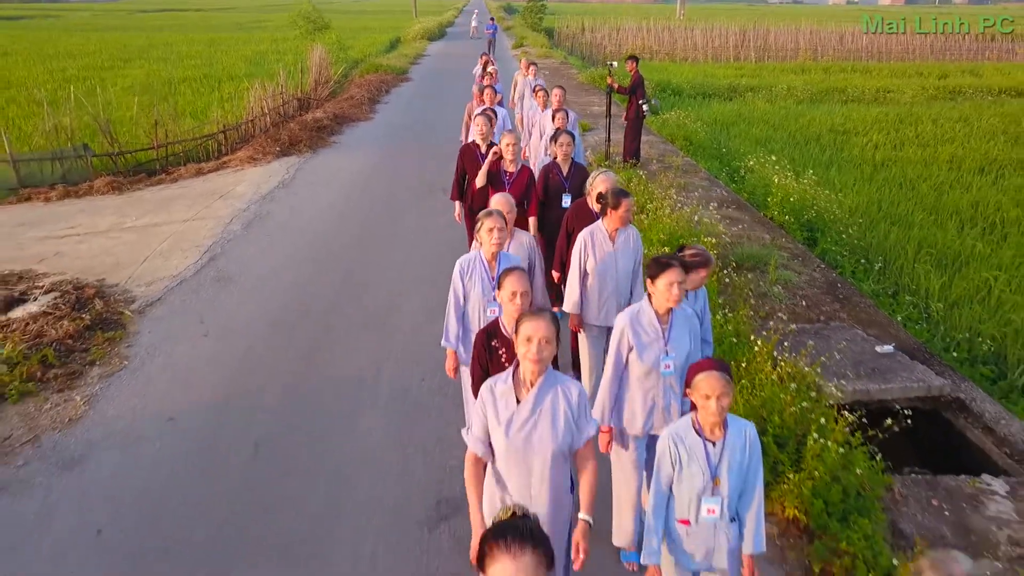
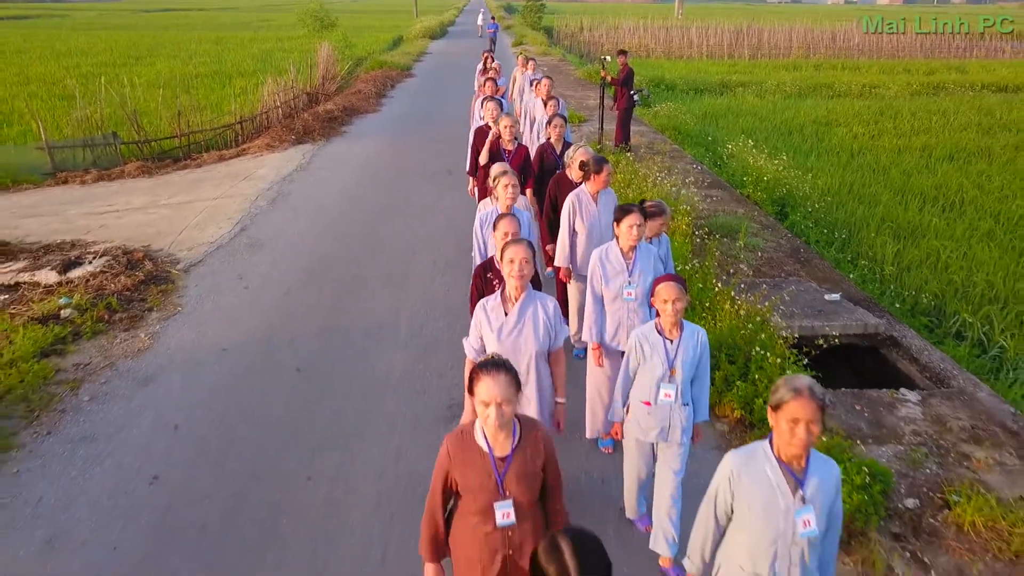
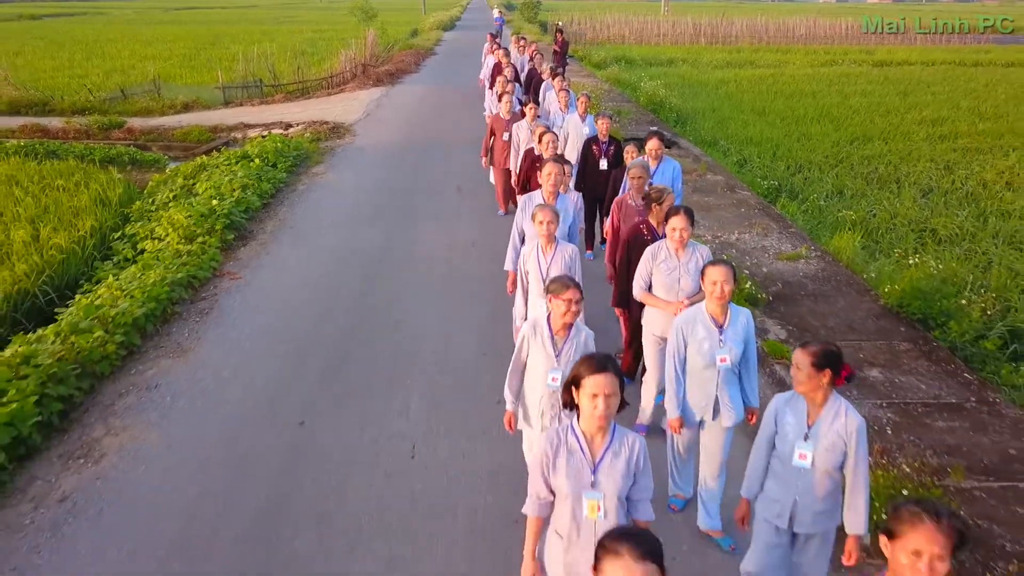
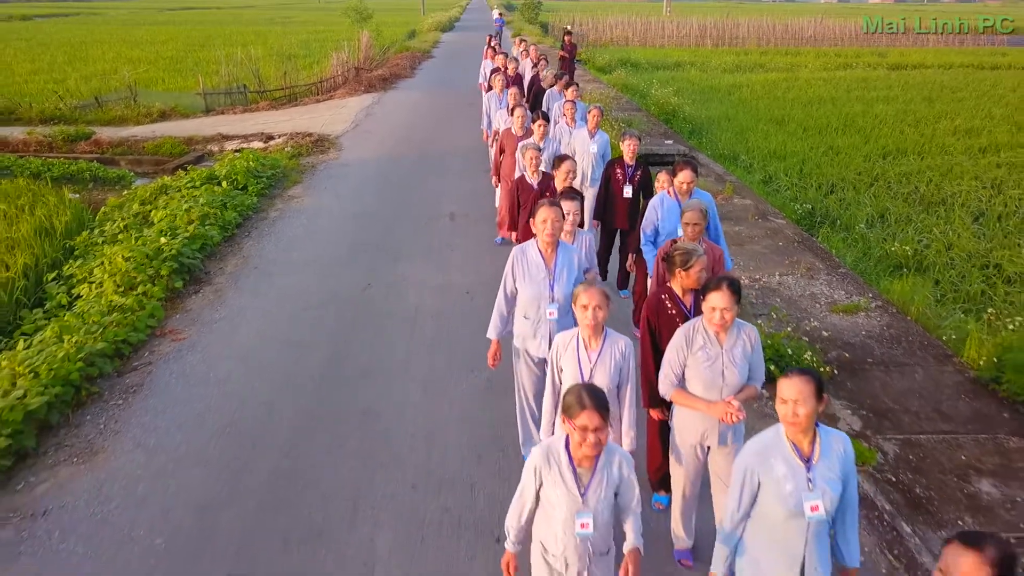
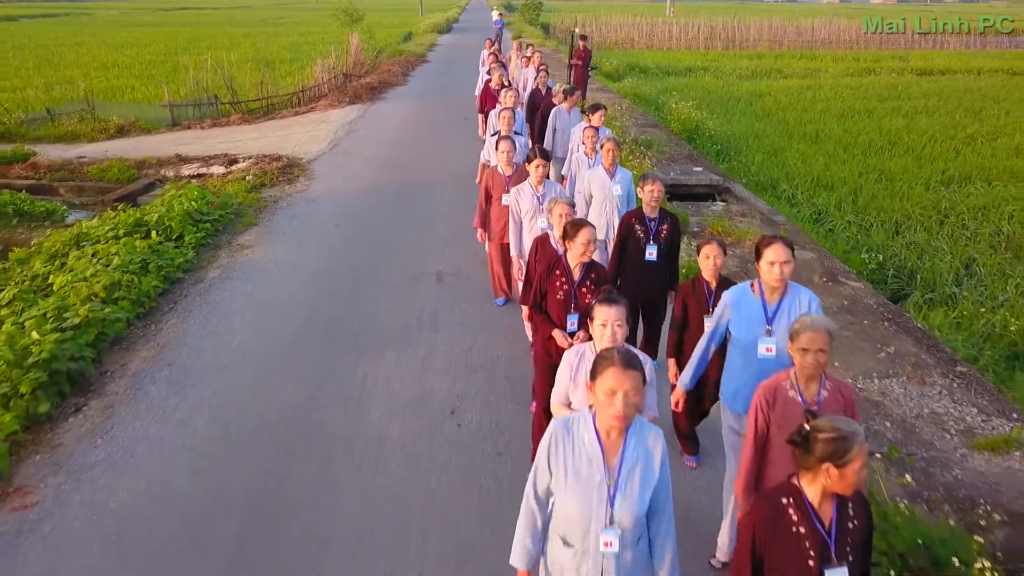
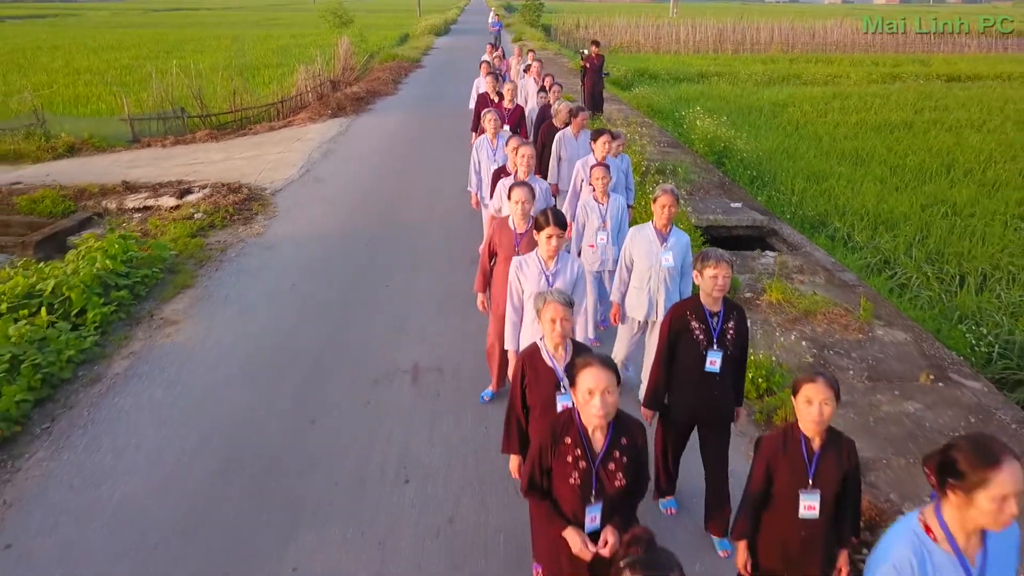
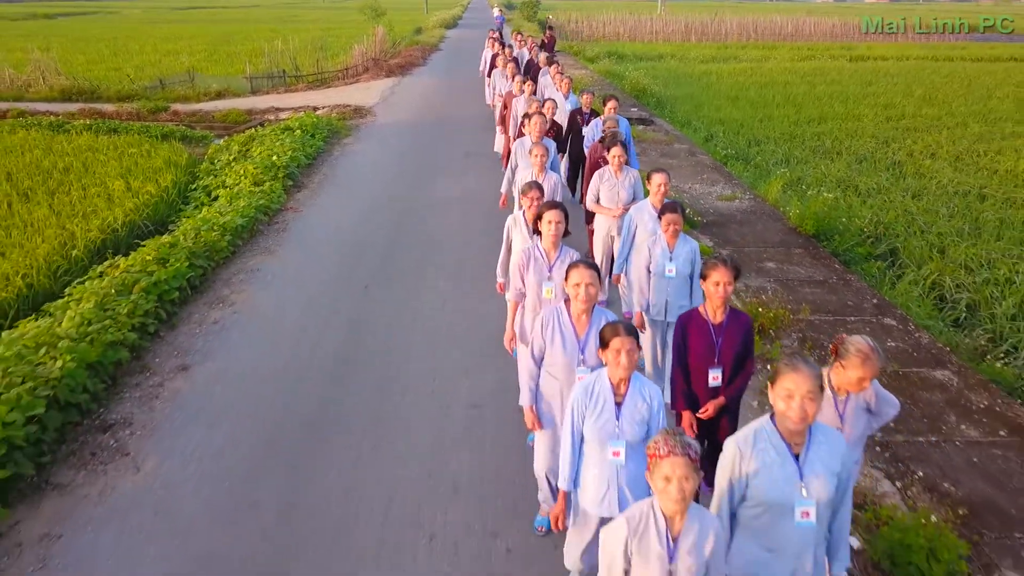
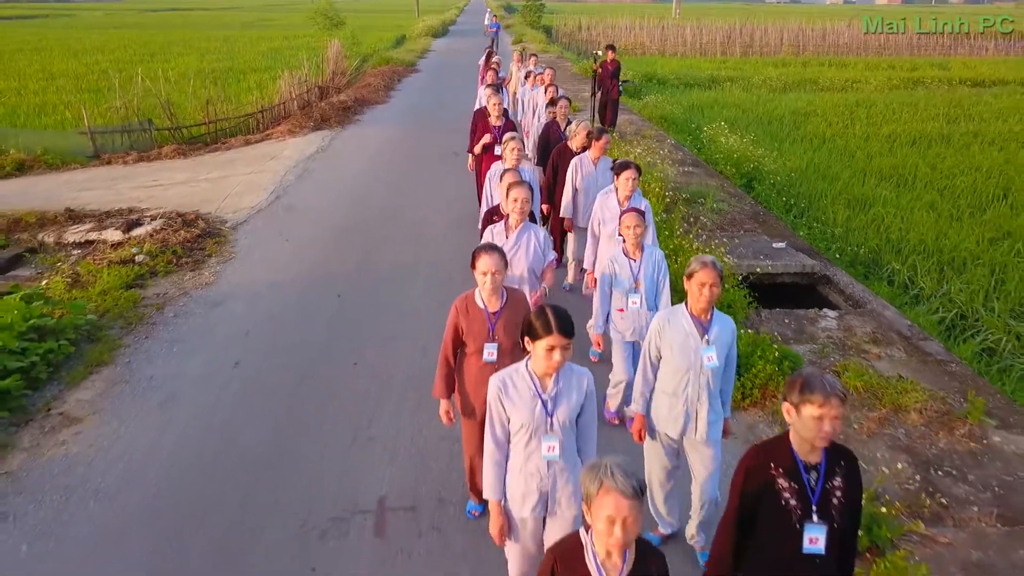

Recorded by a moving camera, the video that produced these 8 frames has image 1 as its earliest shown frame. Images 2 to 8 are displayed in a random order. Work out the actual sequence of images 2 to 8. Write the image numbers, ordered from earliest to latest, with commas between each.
2, 8, 6, 5, 4, 3, 7
